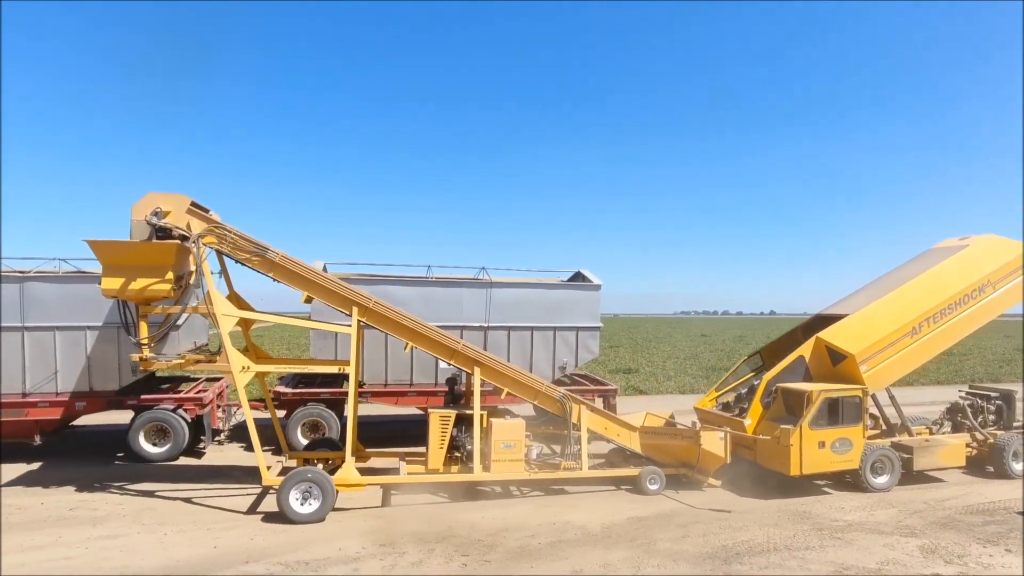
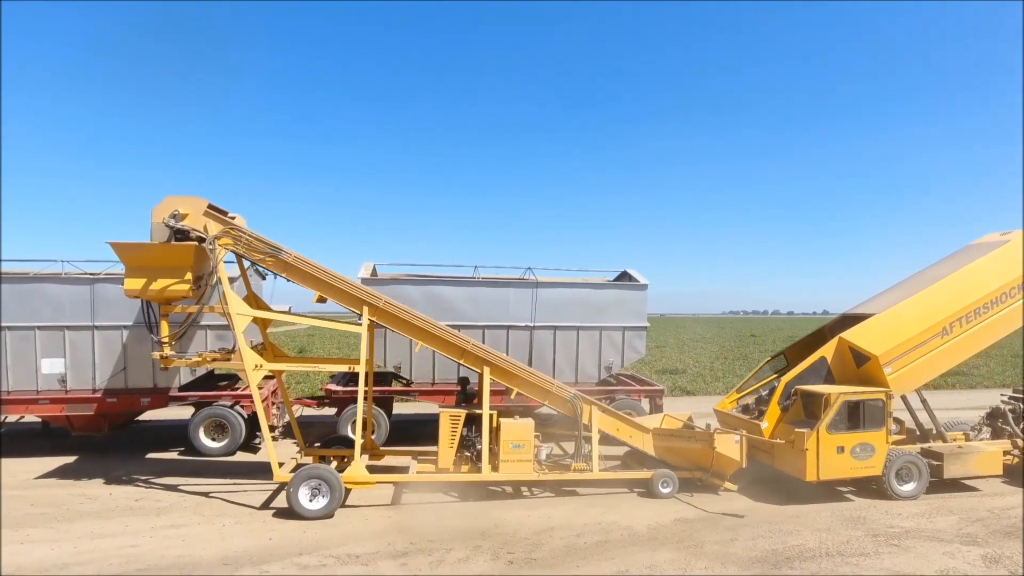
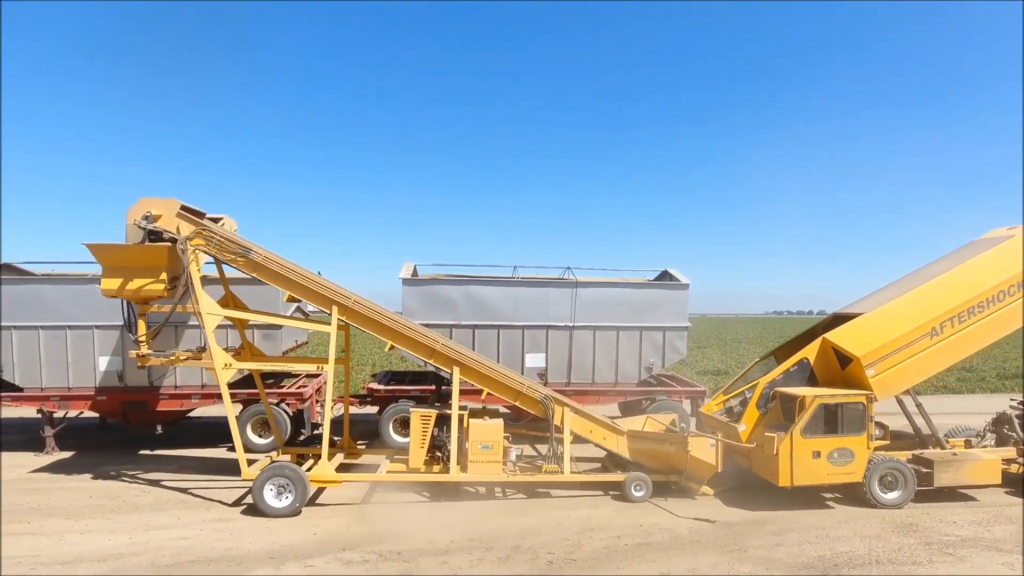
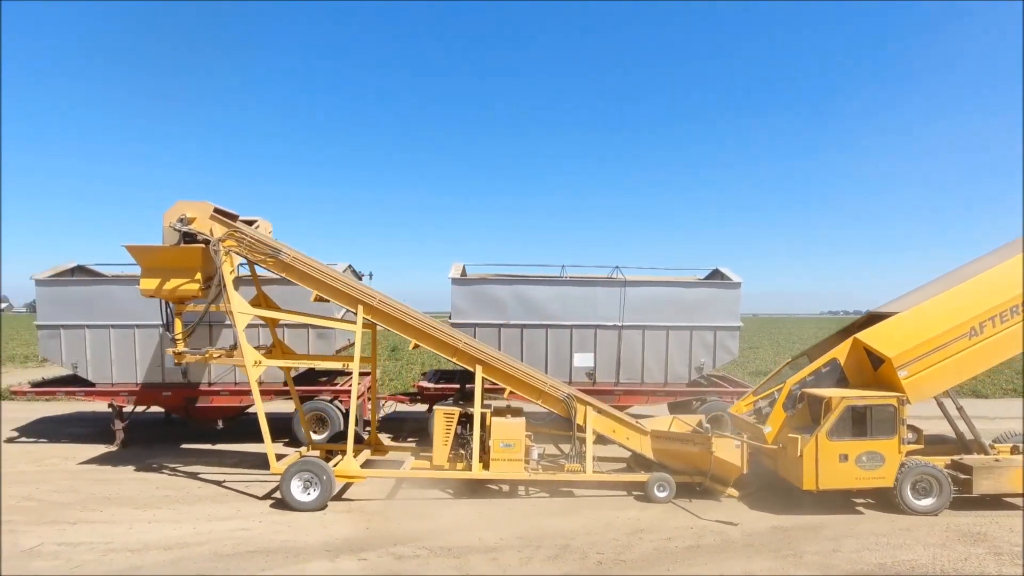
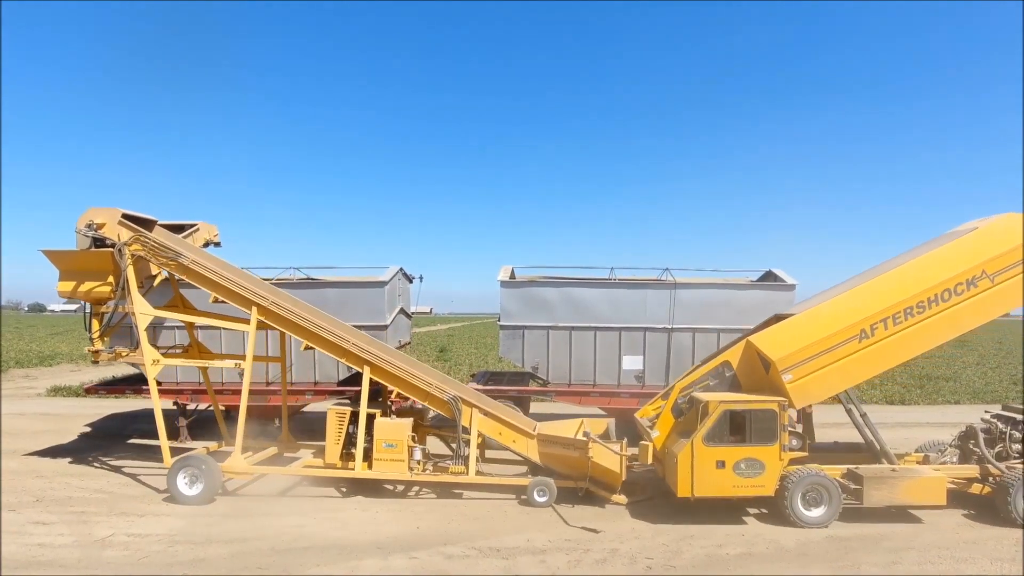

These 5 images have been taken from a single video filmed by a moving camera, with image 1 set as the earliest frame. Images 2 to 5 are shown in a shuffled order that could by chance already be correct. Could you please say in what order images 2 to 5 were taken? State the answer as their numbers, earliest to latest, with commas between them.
2, 3, 4, 5
